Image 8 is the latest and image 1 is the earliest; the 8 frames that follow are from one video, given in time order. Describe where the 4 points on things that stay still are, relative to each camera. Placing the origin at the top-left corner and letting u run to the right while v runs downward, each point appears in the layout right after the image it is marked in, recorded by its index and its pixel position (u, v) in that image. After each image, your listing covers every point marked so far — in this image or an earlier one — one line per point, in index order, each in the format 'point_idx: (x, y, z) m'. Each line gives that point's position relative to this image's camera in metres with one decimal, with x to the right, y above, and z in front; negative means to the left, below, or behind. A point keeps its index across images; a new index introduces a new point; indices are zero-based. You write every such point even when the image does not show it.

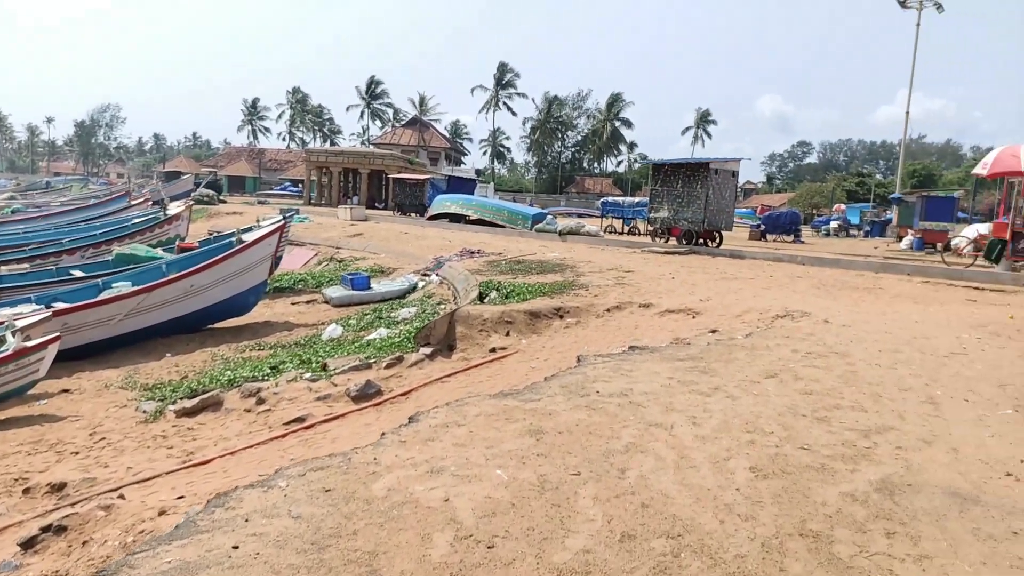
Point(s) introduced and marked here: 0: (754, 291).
0: (+4.4, -0.1, +13.4) m
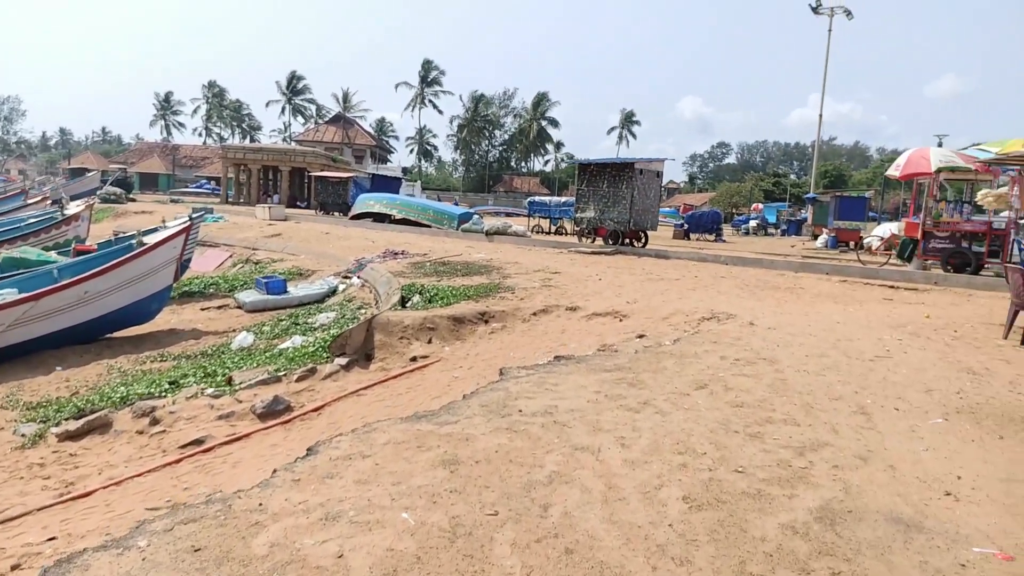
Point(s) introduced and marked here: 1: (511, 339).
0: (+3.1, -0.1, +13.3) m
1: (0.0, -0.7, +10.6) m
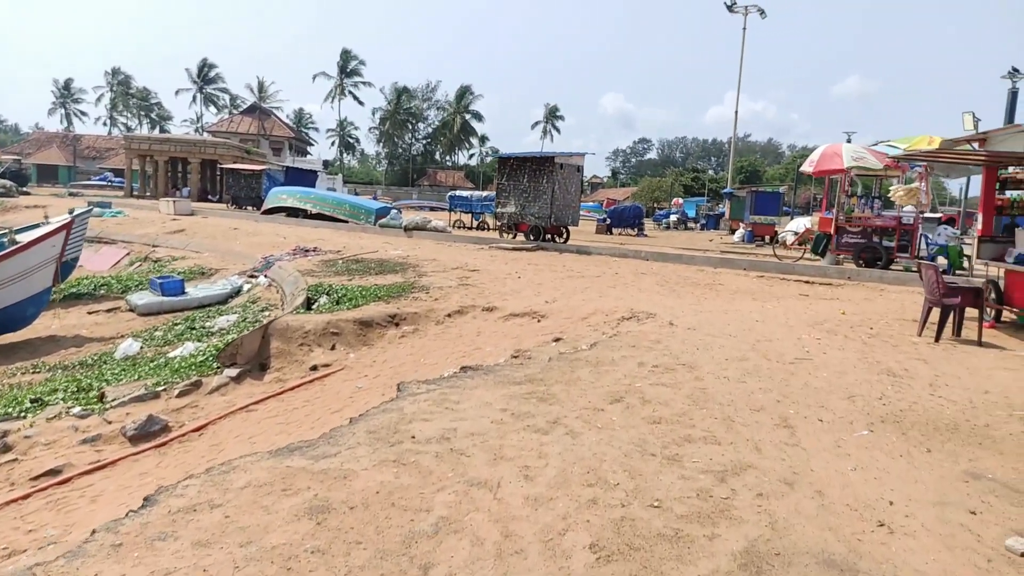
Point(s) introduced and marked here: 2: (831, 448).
0: (+1.6, 0.0, +13.0) m
1: (-1.2, -0.8, +10.0) m
2: (+2.0, -1.0, +4.5) m
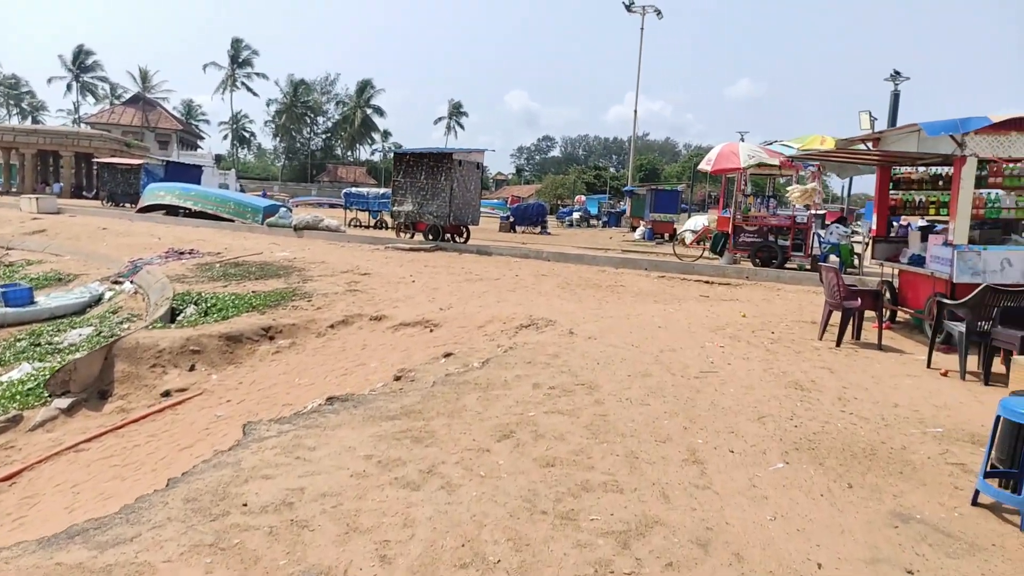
0: (-0.2, -0.1, +12.3) m
1: (-2.6, -0.9, +9.0) m
2: (+1.3, -1.1, +3.9) m
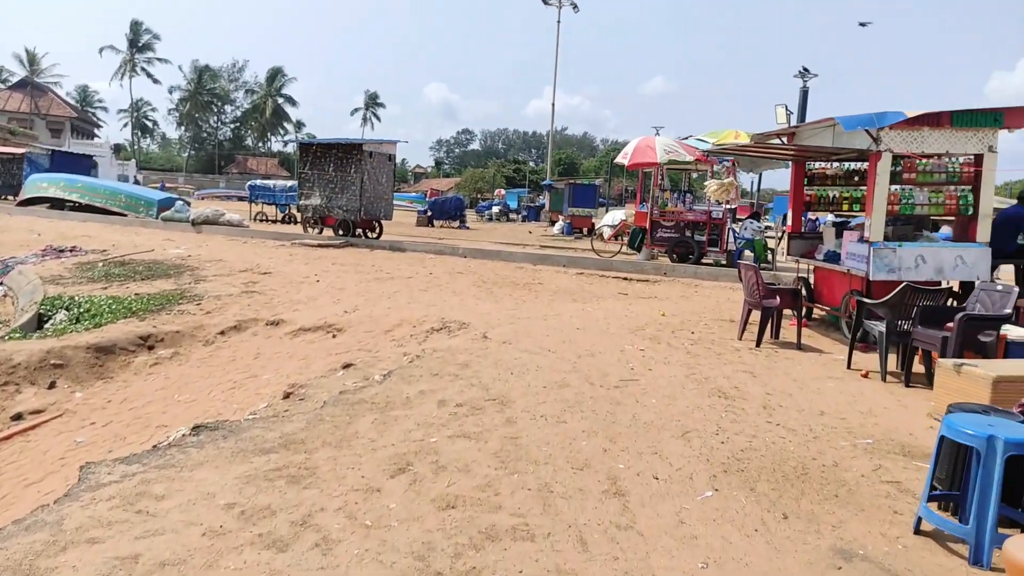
0: (-1.6, -0.1, +11.6) m
1: (-3.6, -0.9, +8.0) m
2: (+0.8, -1.1, +3.5) m
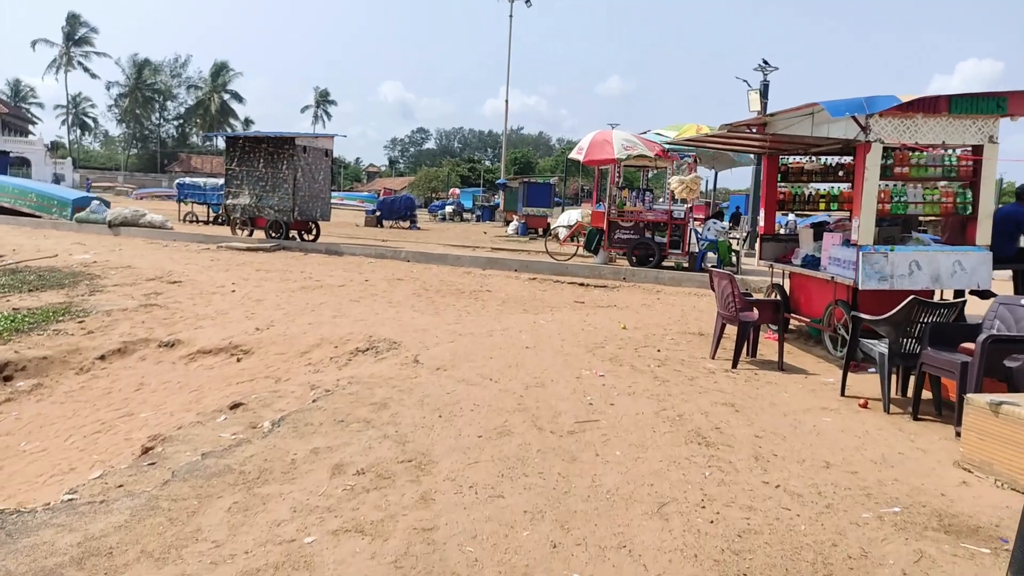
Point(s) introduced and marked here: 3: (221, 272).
0: (-2.4, -0.3, +10.2) m
1: (-4.2, -1.1, +6.5) m
2: (+0.4, -1.3, +2.2) m
3: (-5.1, +0.3, +12.8) m
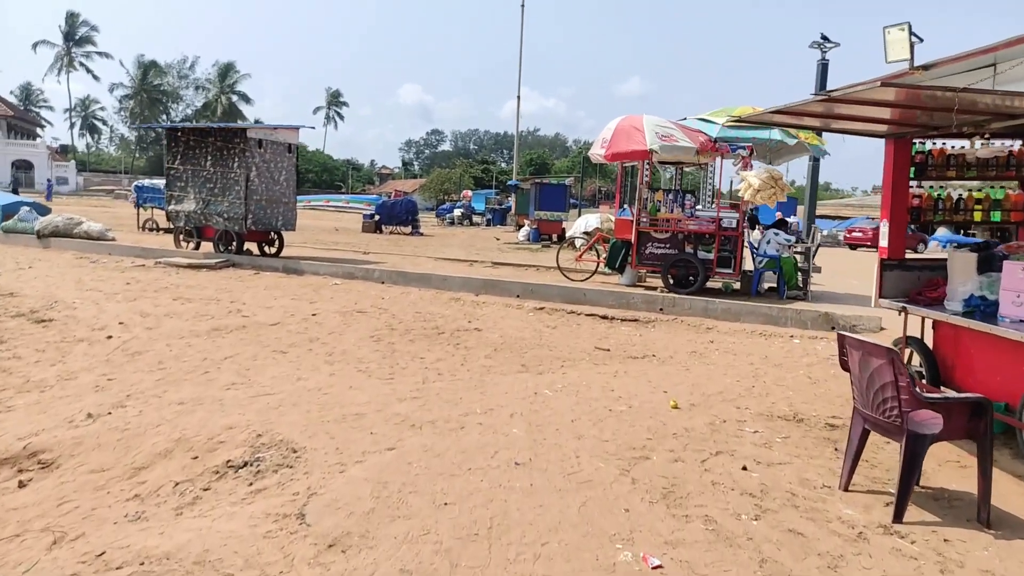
0: (-2.5, -0.7, +6.9) m
1: (-4.3, -1.5, +3.3) m
2: (+0.2, -1.7, -1.1) m
3: (-5.1, -0.2, +9.6) m
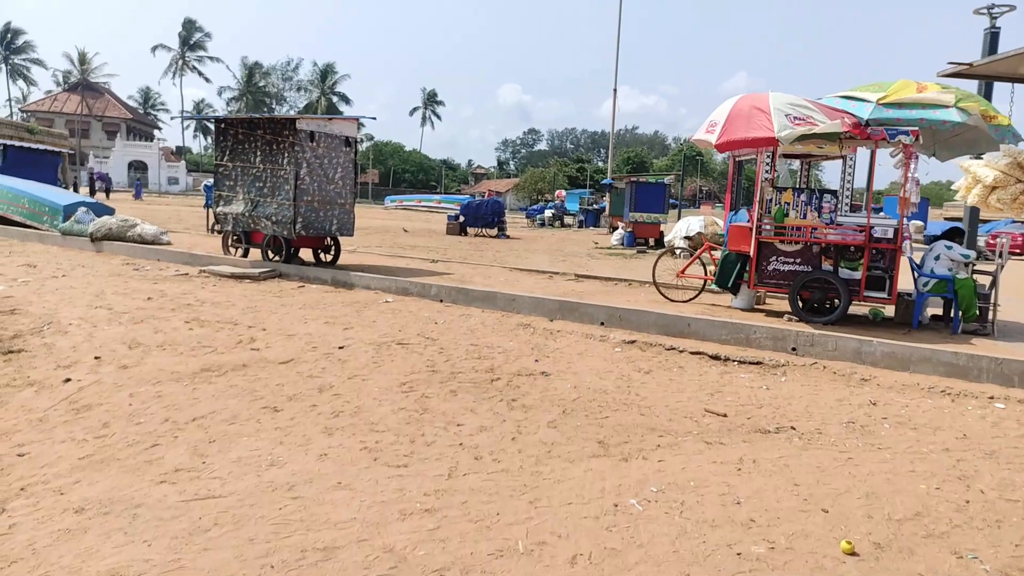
0: (-2.0, -1.0, +5.1) m
1: (-4.3, -1.8, +1.7) m
2: (-0.4, -2.0, -3.2) m
3: (-4.2, -0.4, +8.1) m
